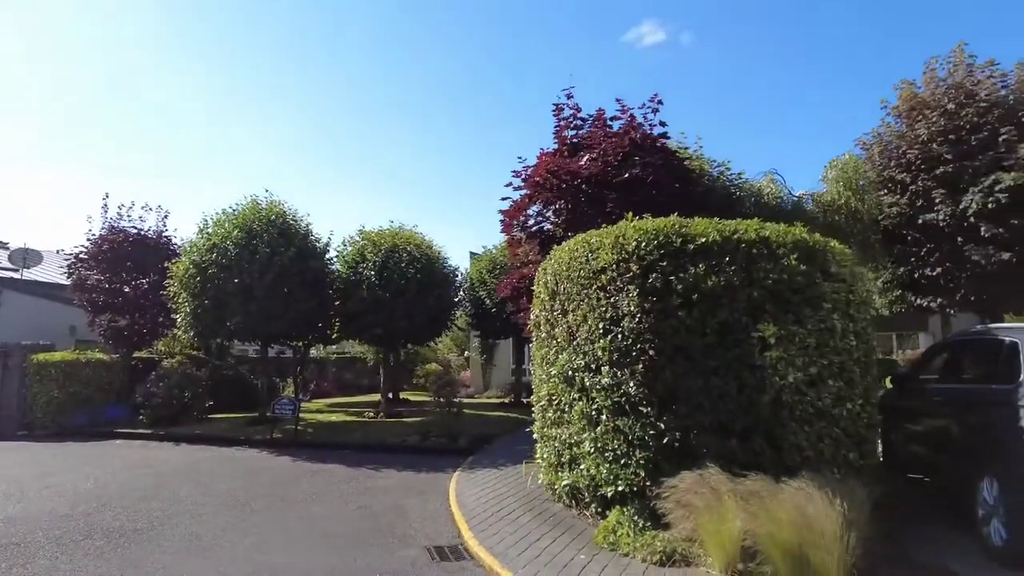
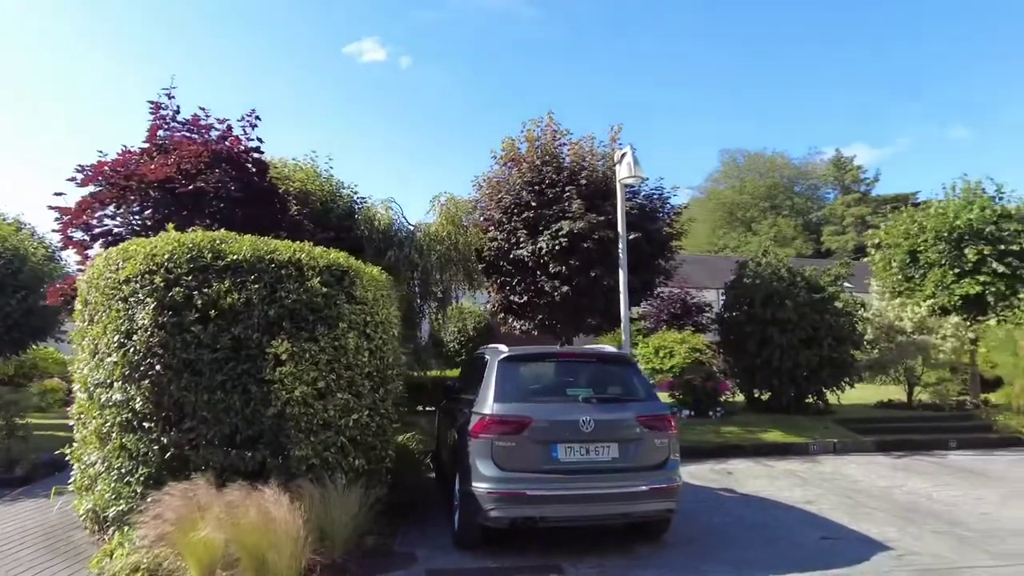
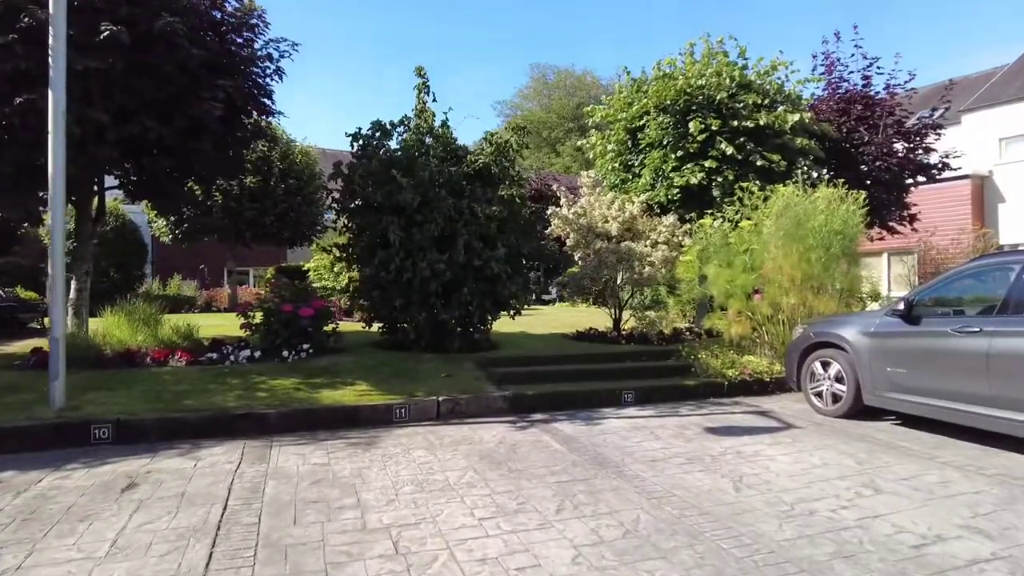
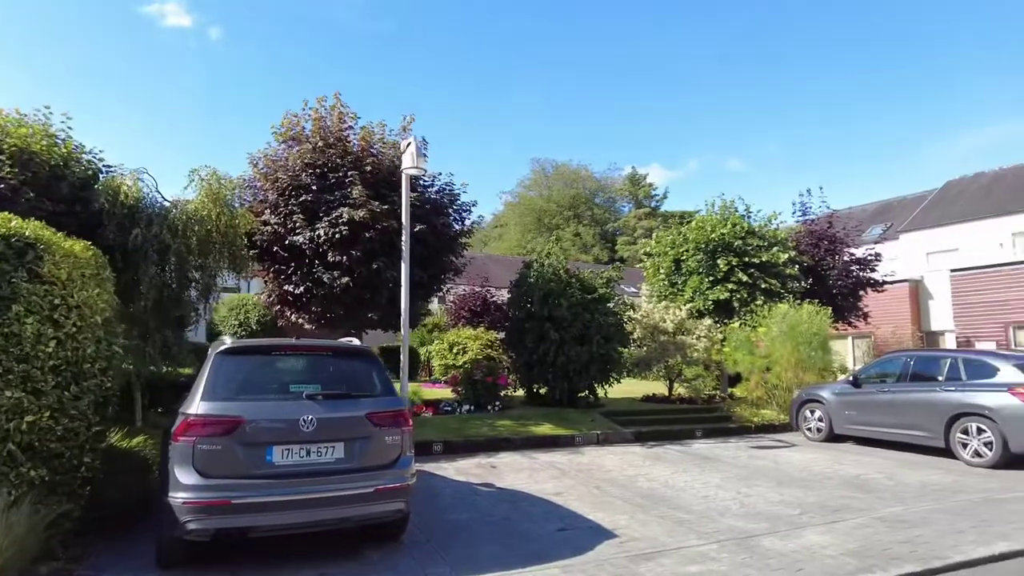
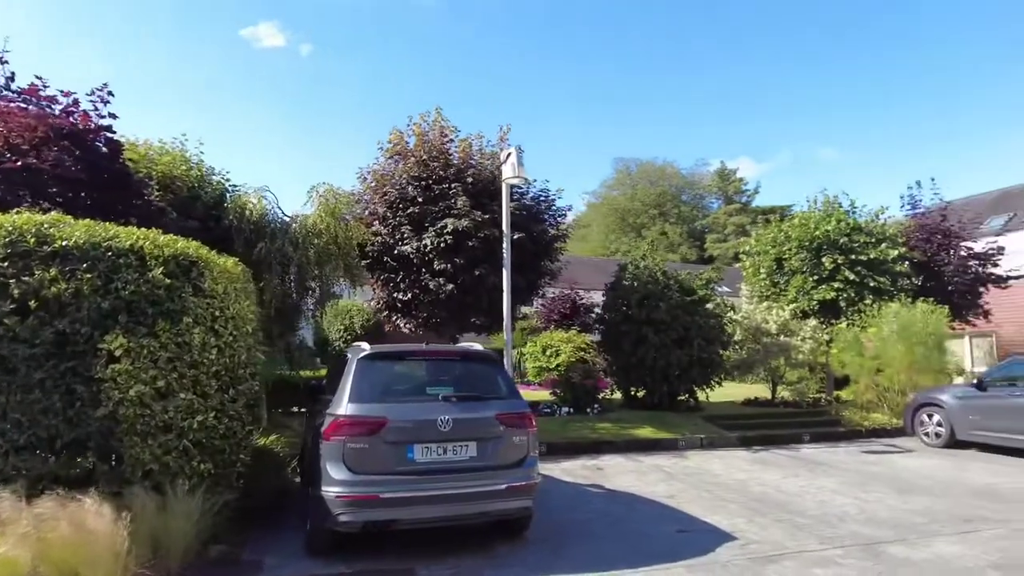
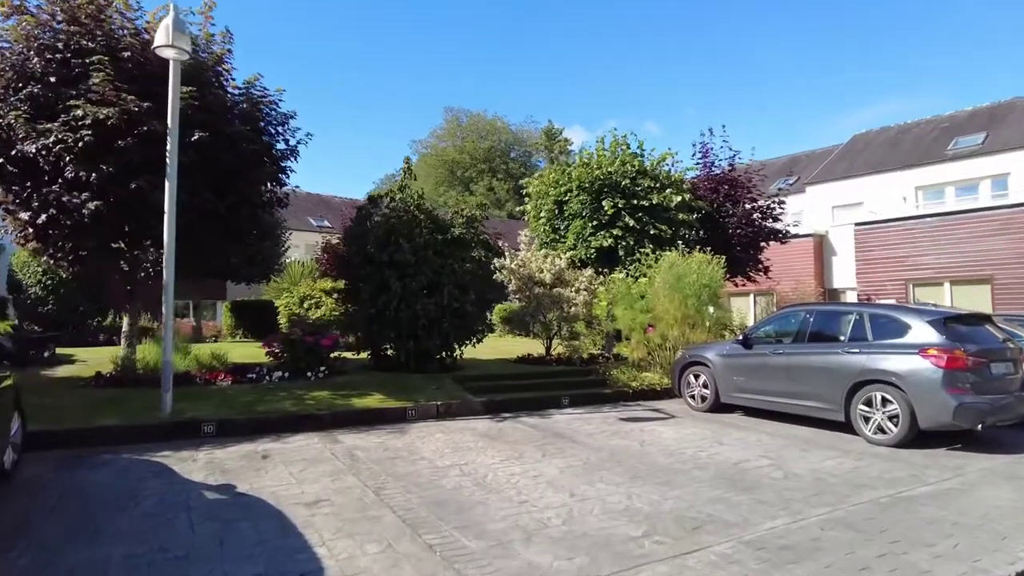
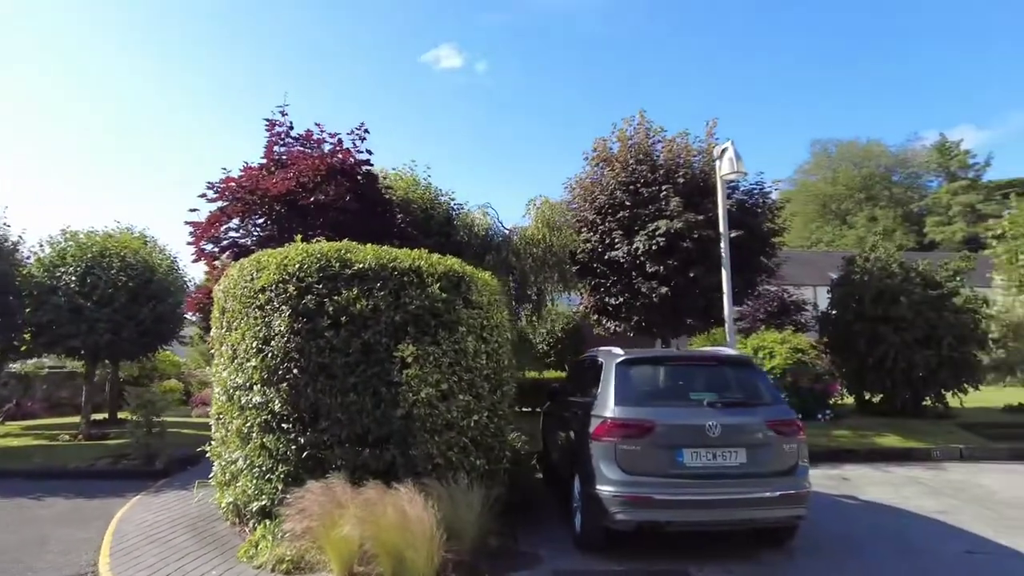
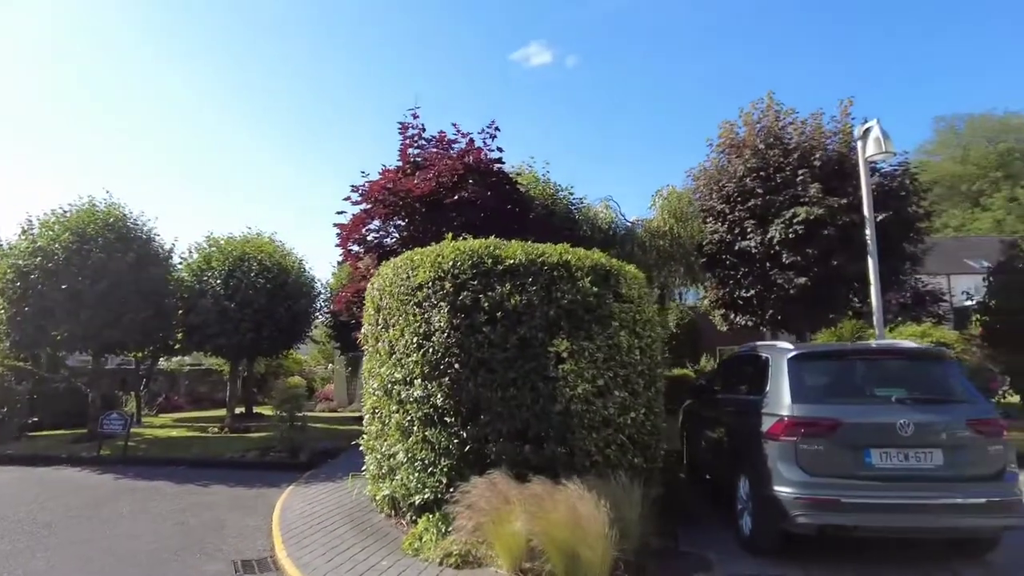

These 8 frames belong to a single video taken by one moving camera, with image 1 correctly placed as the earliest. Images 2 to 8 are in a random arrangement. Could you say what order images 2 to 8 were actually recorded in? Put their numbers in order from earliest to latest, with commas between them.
8, 7, 2, 5, 4, 6, 3
